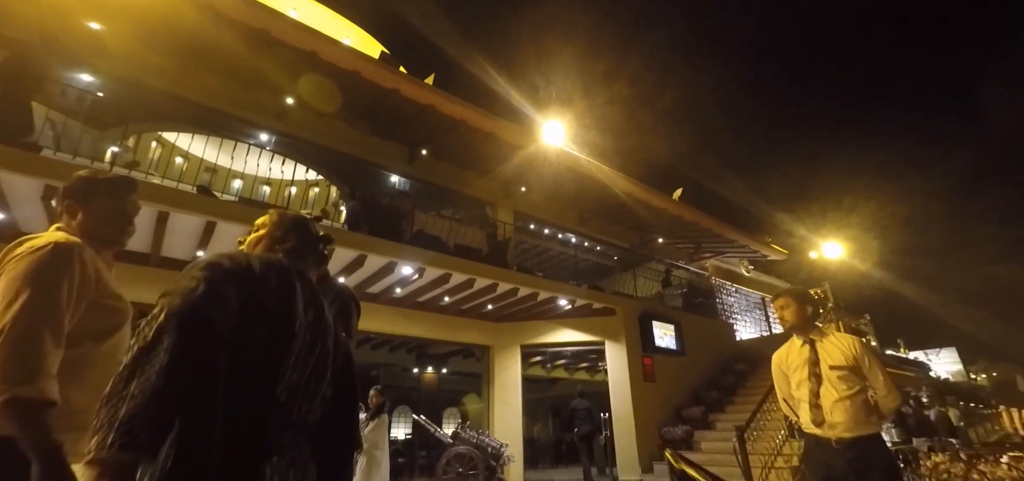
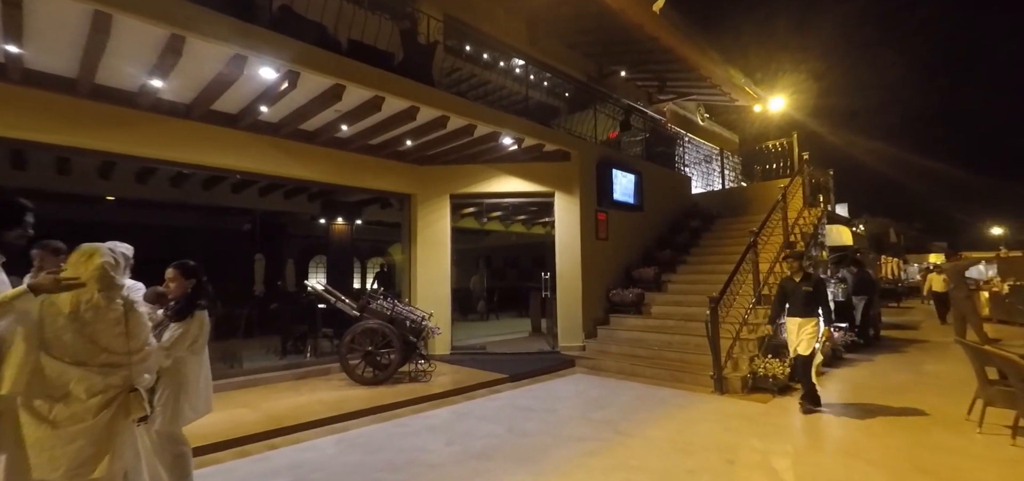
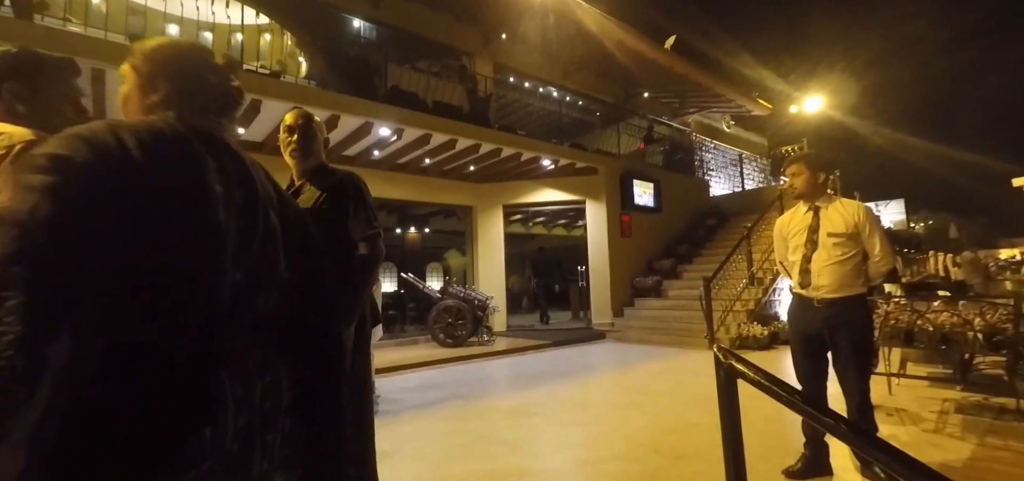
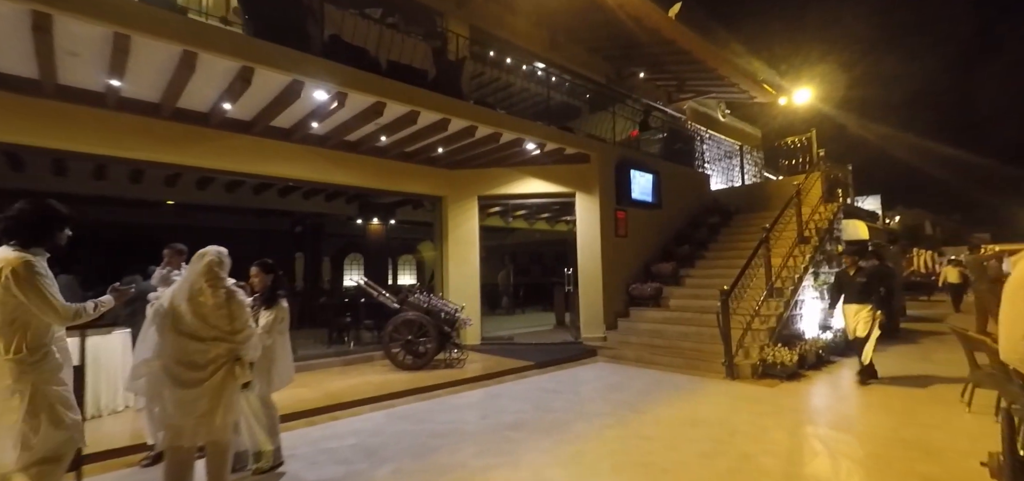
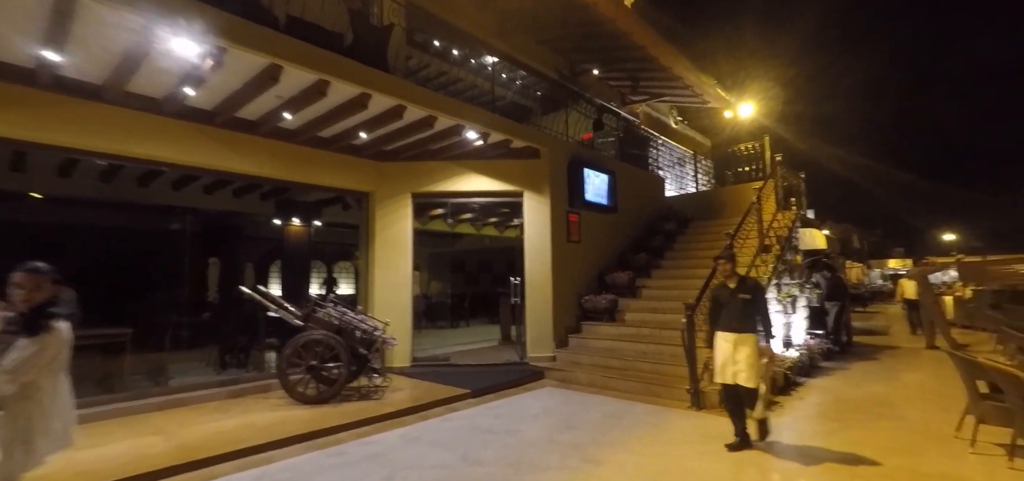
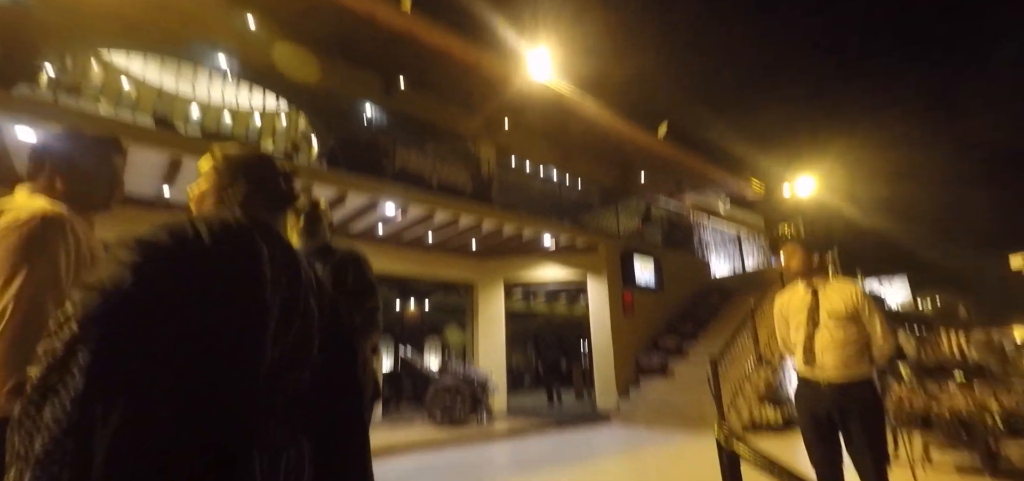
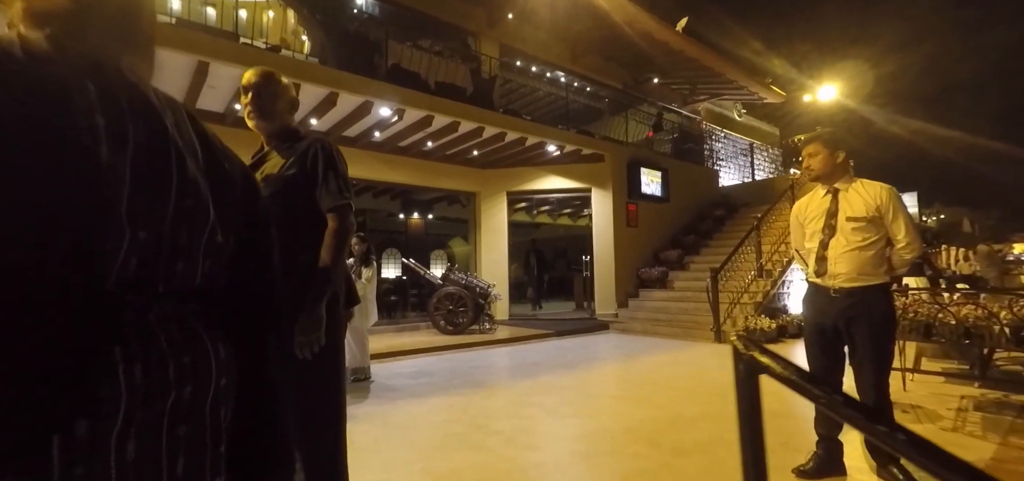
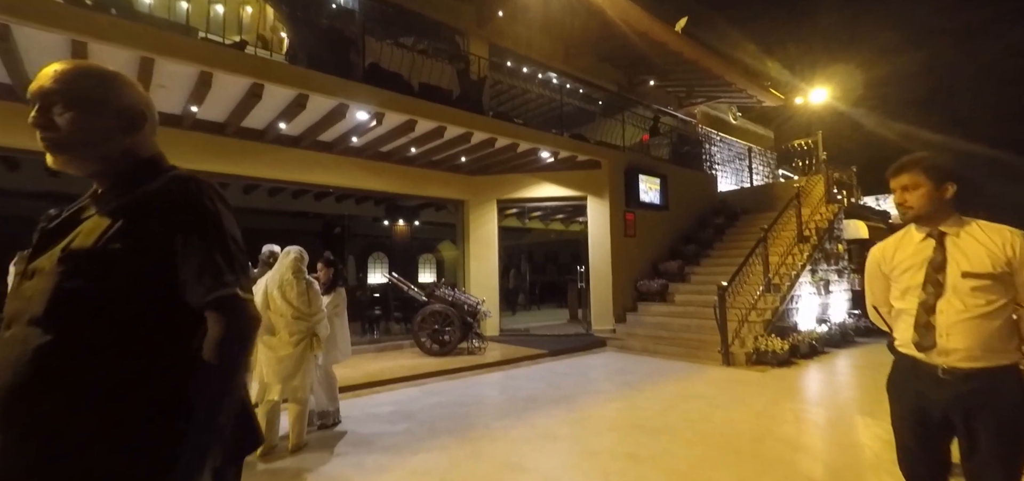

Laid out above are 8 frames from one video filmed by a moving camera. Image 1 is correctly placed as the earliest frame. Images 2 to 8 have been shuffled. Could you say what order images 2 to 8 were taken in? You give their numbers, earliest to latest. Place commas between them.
6, 3, 7, 8, 4, 2, 5
